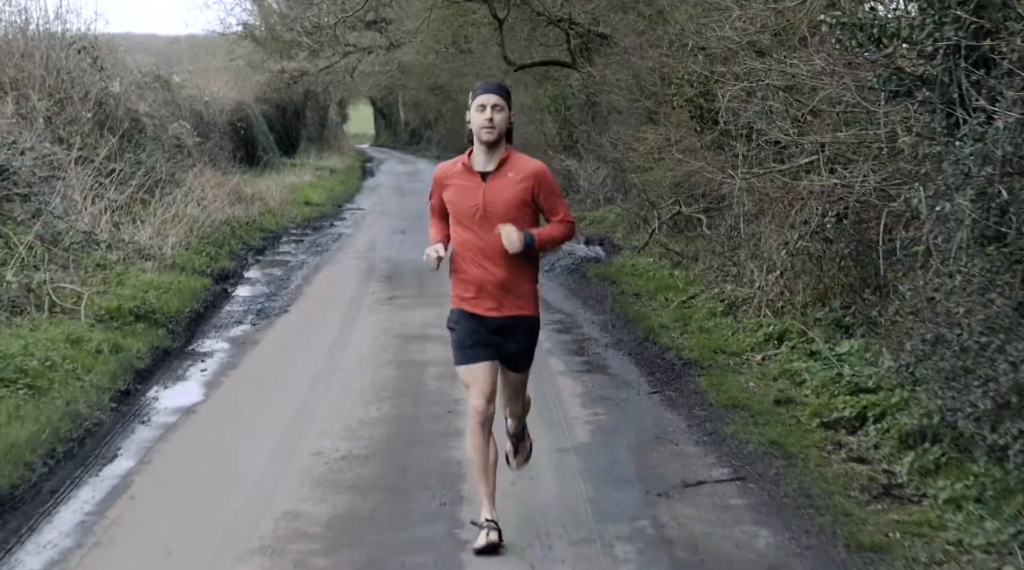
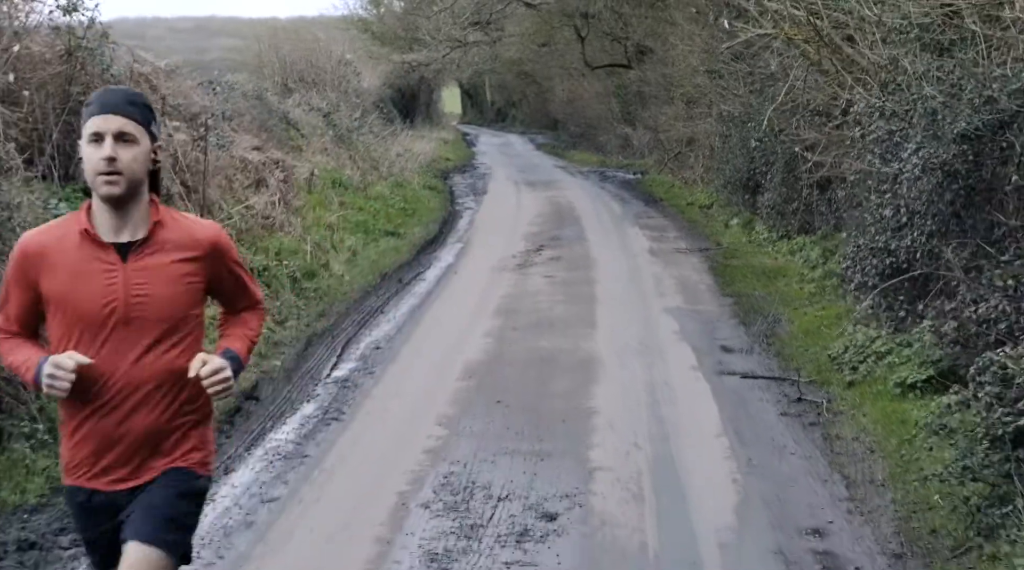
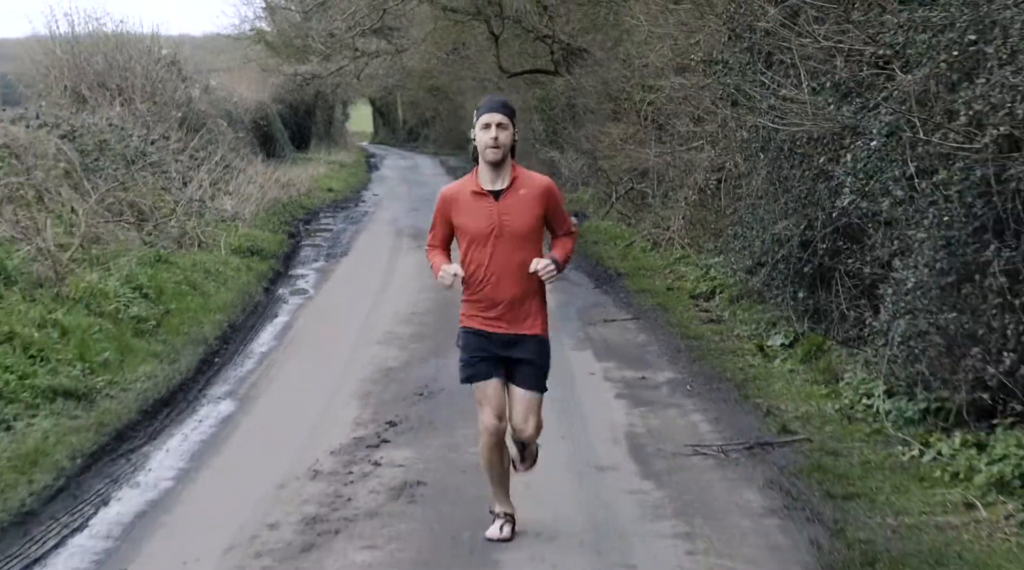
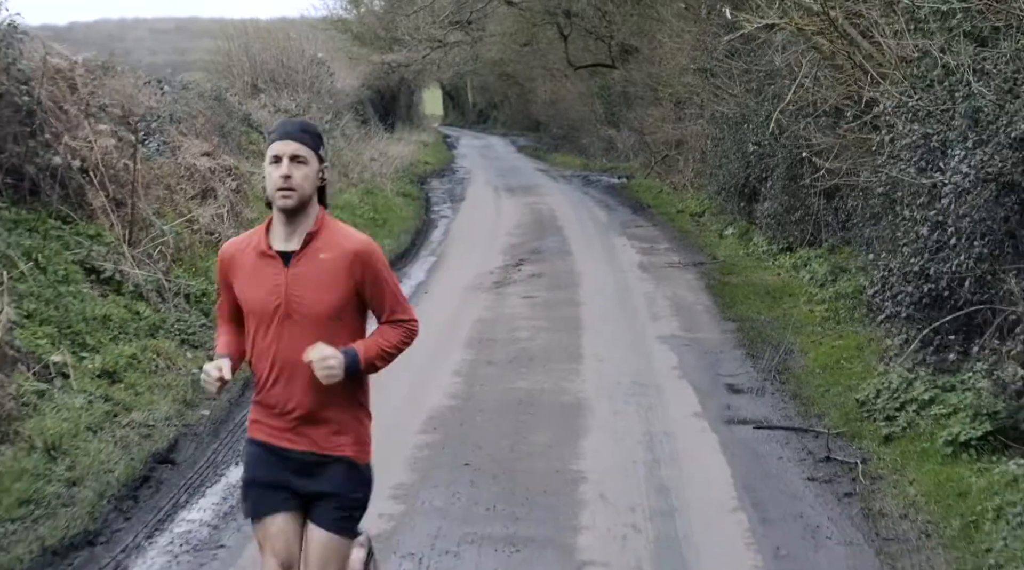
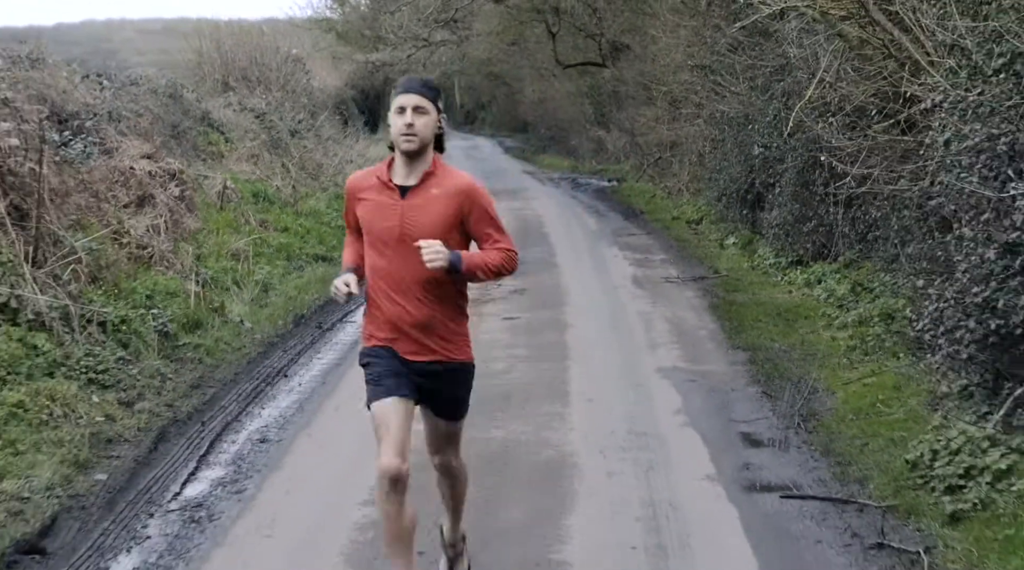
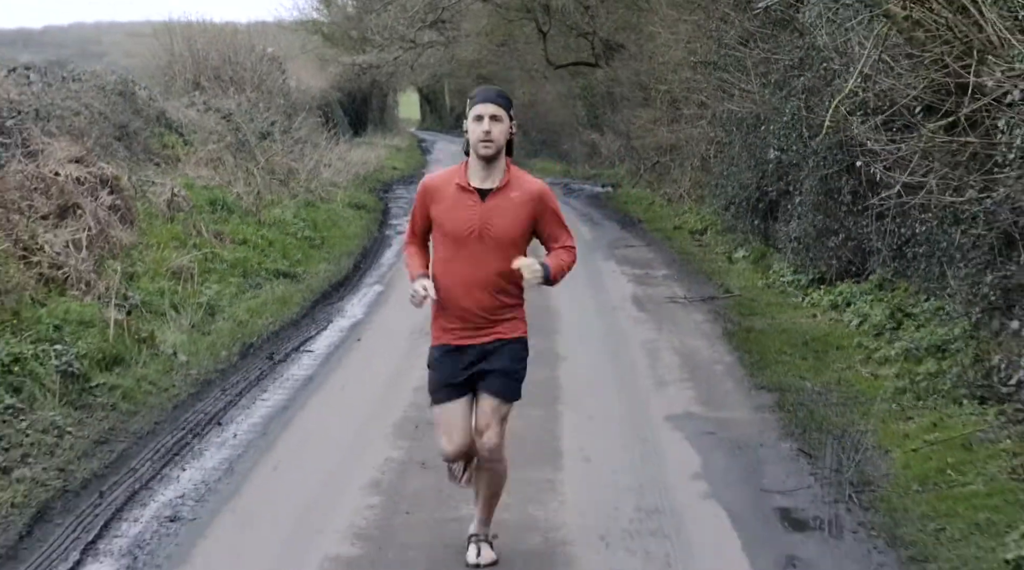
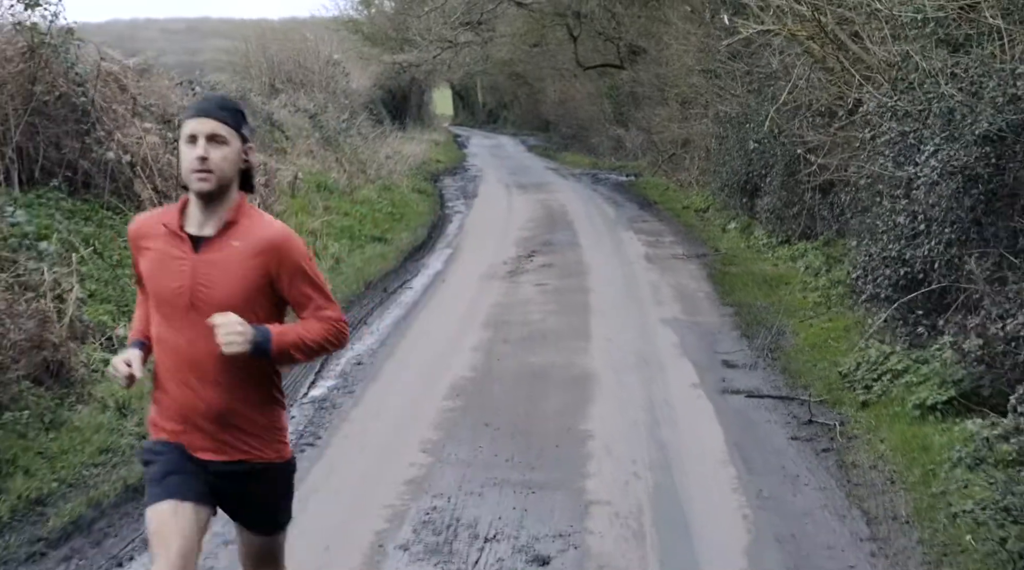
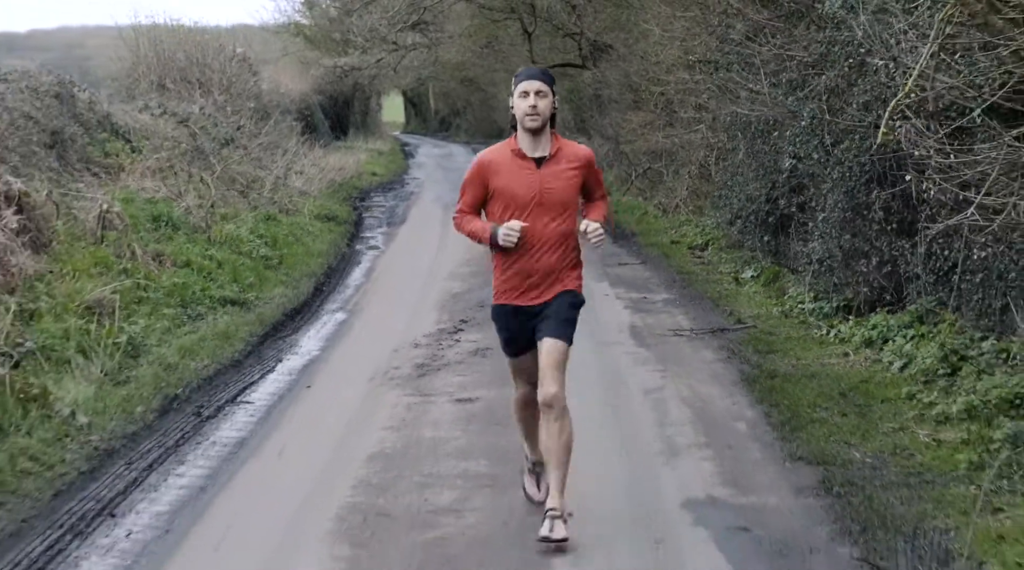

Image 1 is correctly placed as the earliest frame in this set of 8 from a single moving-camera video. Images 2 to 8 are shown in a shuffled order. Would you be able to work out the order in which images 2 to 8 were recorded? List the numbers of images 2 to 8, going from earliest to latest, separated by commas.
3, 8, 6, 5, 4, 7, 2
